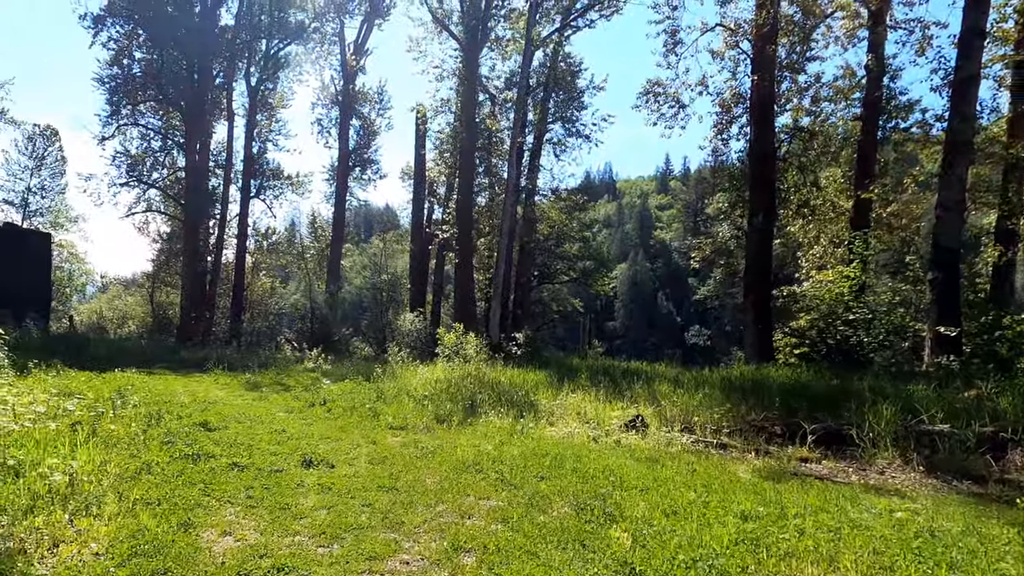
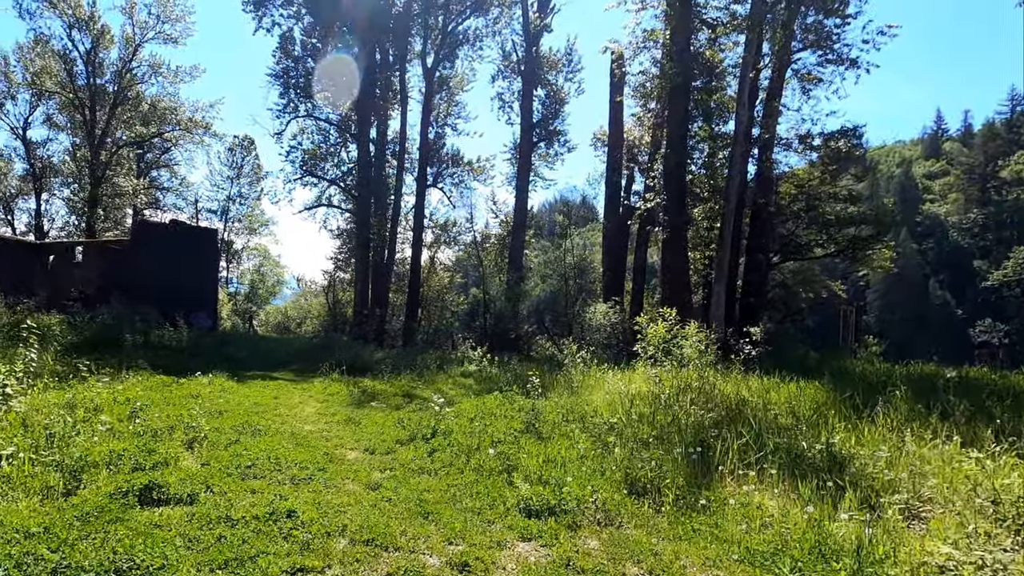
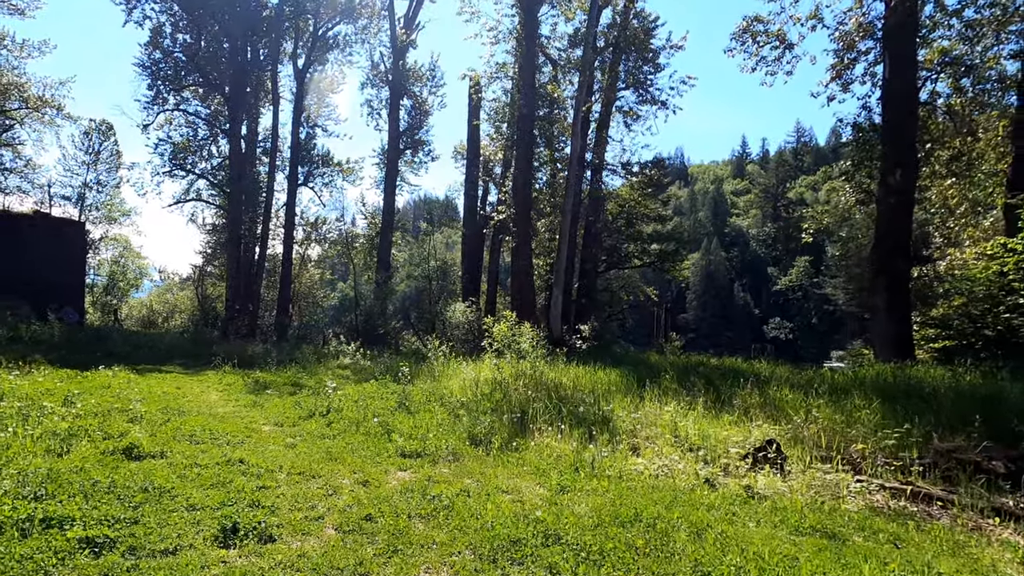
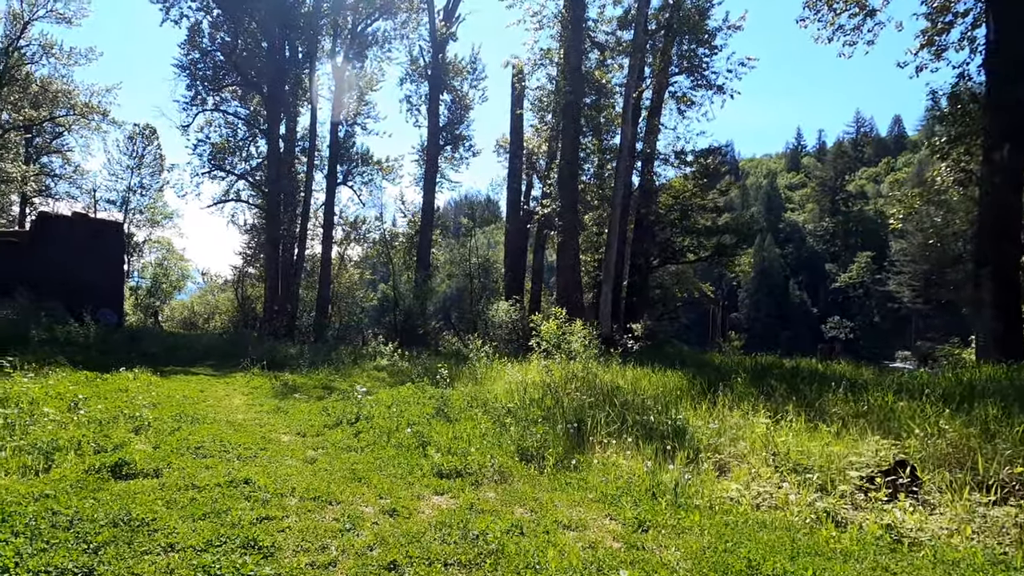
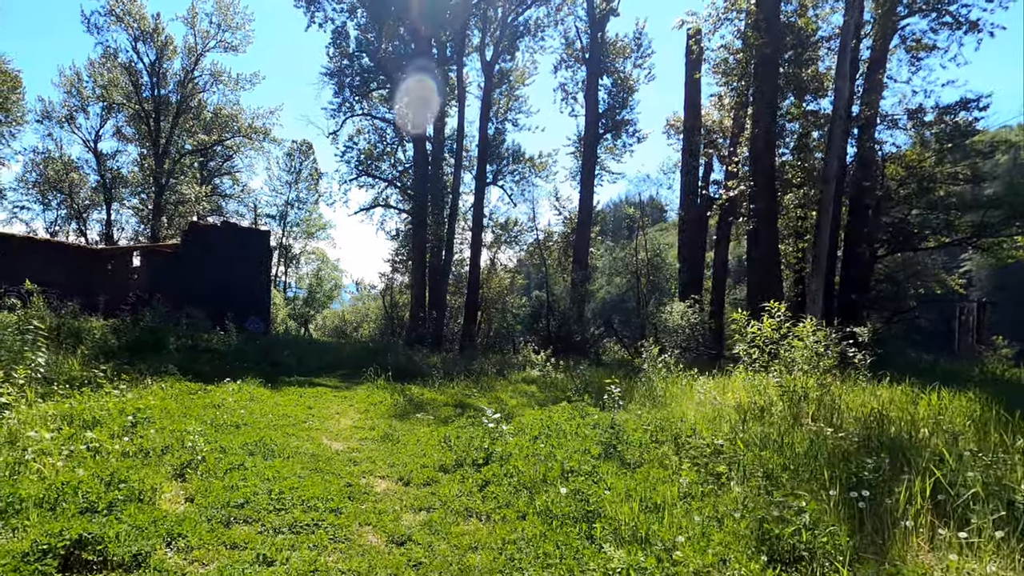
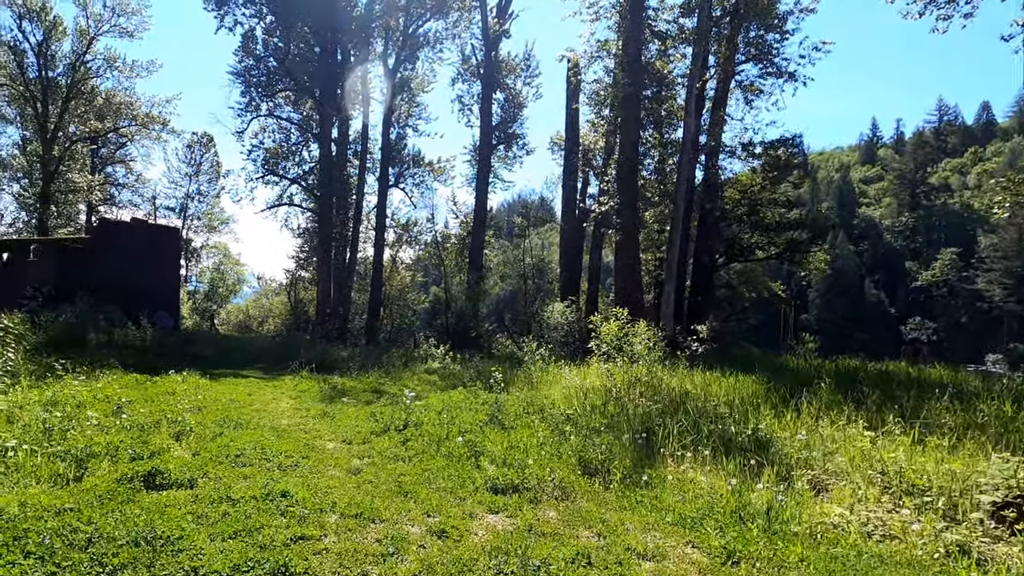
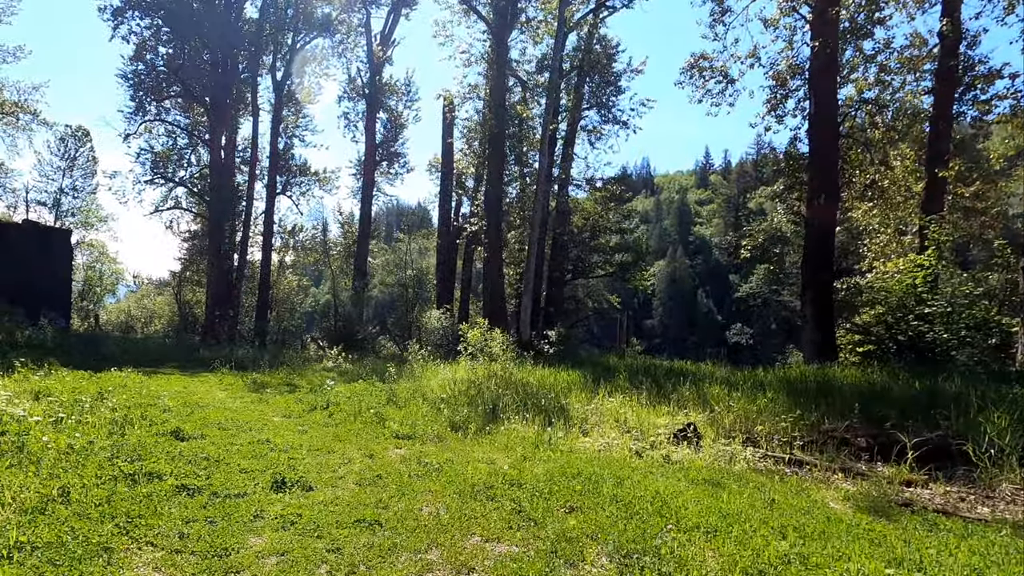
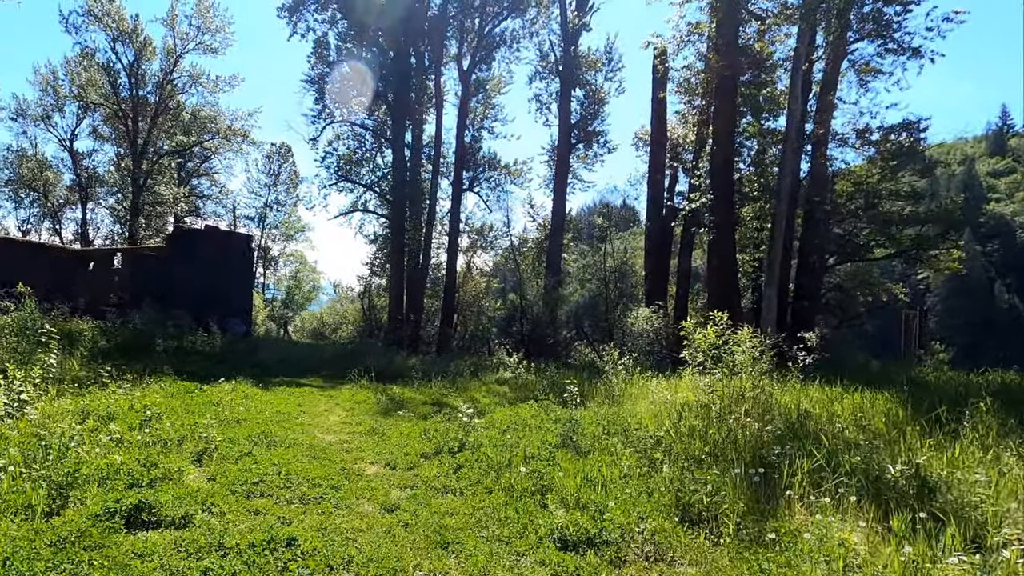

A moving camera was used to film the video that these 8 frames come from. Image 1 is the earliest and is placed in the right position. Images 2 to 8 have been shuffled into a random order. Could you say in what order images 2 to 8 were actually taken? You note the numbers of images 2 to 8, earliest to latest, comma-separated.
7, 3, 4, 6, 2, 8, 5
